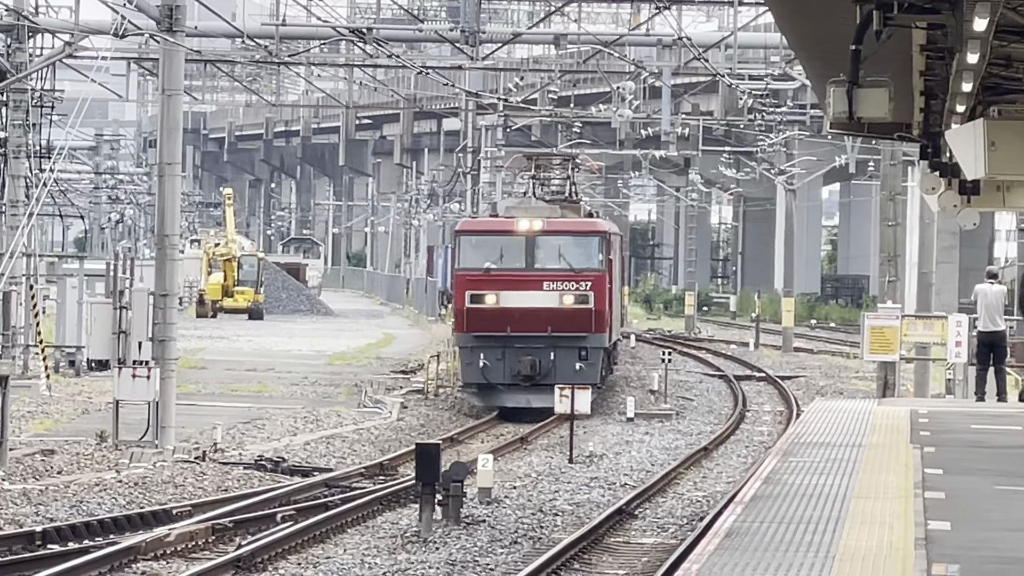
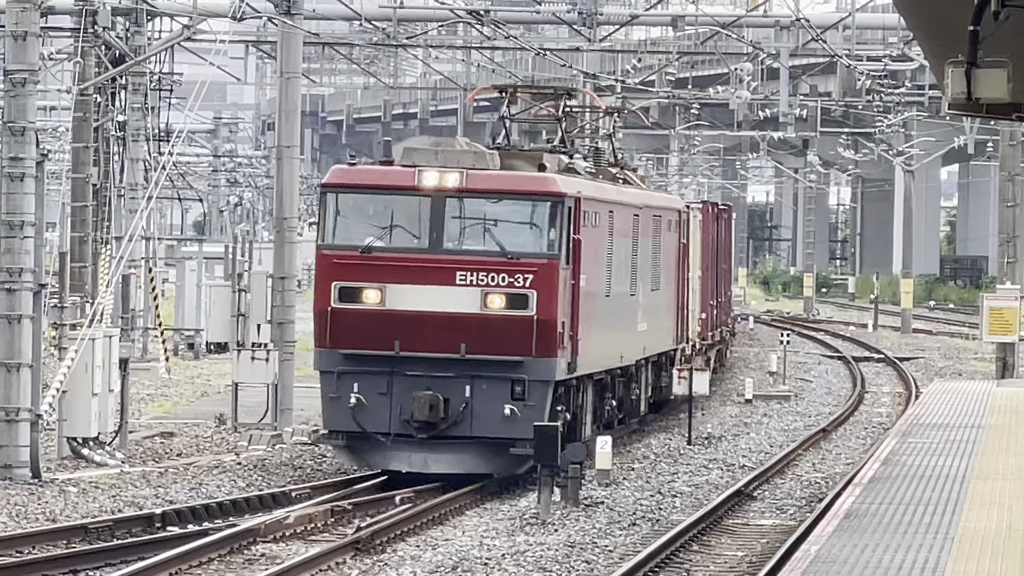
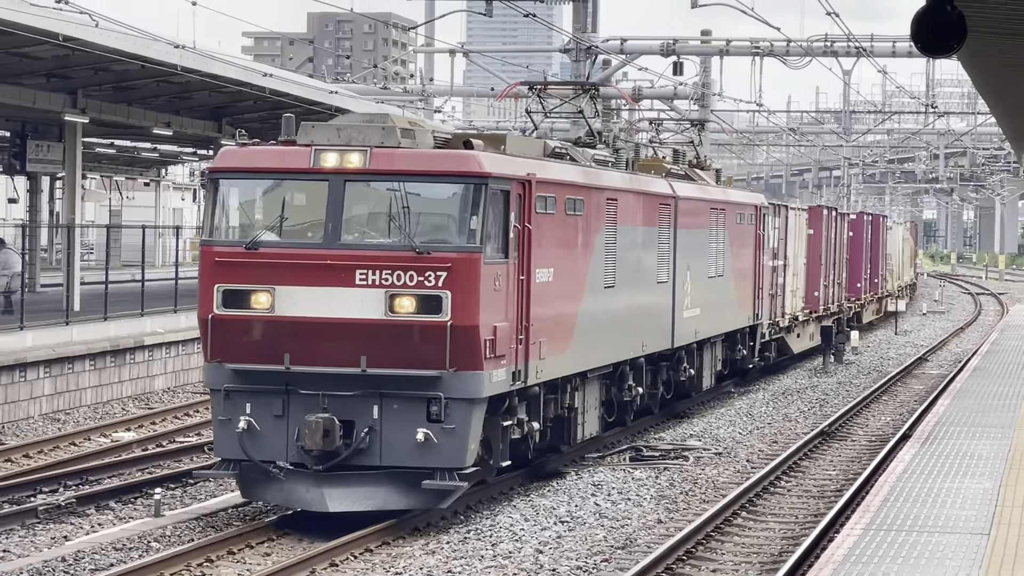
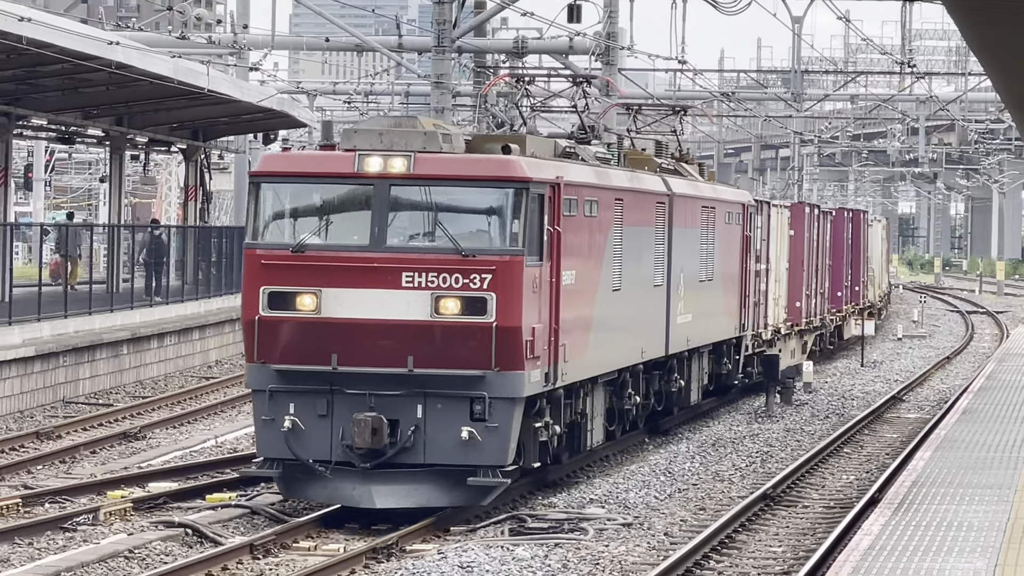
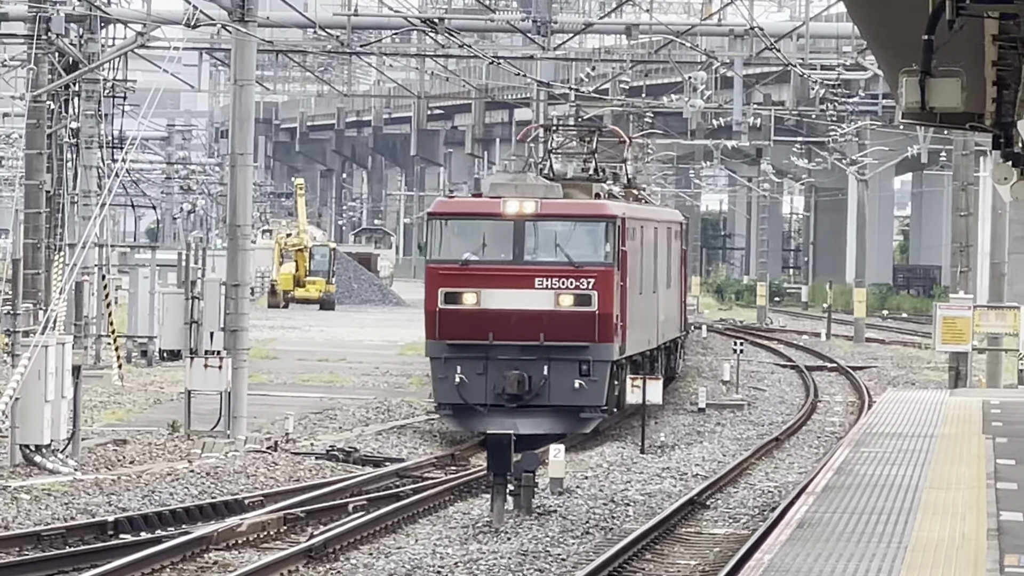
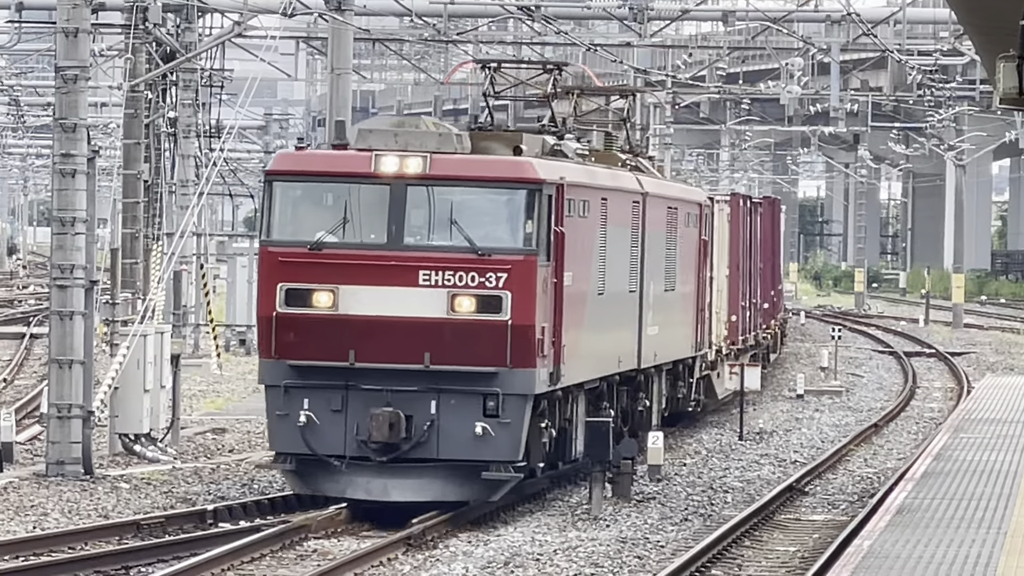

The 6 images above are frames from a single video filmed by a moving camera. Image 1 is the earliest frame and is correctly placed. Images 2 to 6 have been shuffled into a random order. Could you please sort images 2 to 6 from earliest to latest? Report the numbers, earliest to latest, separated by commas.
5, 2, 6, 4, 3
